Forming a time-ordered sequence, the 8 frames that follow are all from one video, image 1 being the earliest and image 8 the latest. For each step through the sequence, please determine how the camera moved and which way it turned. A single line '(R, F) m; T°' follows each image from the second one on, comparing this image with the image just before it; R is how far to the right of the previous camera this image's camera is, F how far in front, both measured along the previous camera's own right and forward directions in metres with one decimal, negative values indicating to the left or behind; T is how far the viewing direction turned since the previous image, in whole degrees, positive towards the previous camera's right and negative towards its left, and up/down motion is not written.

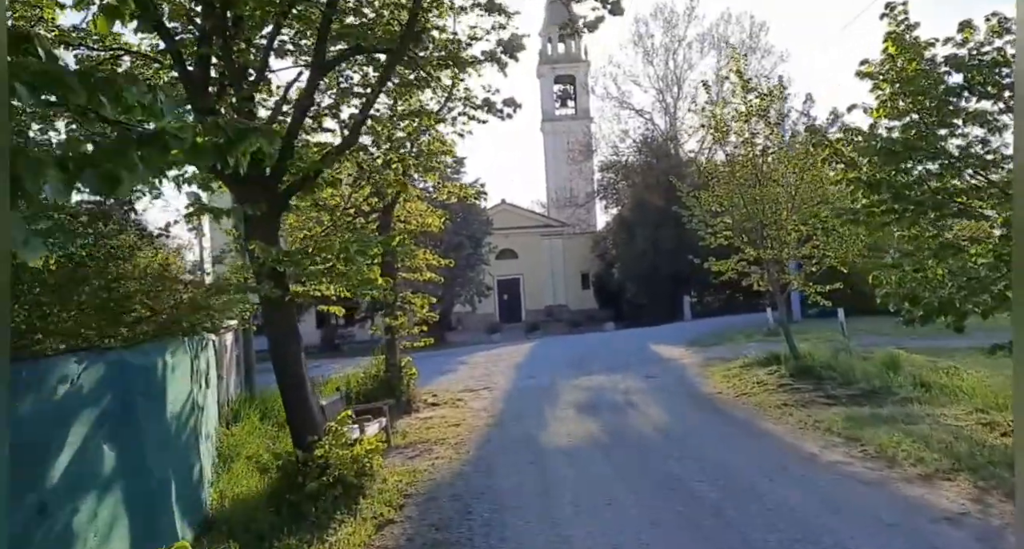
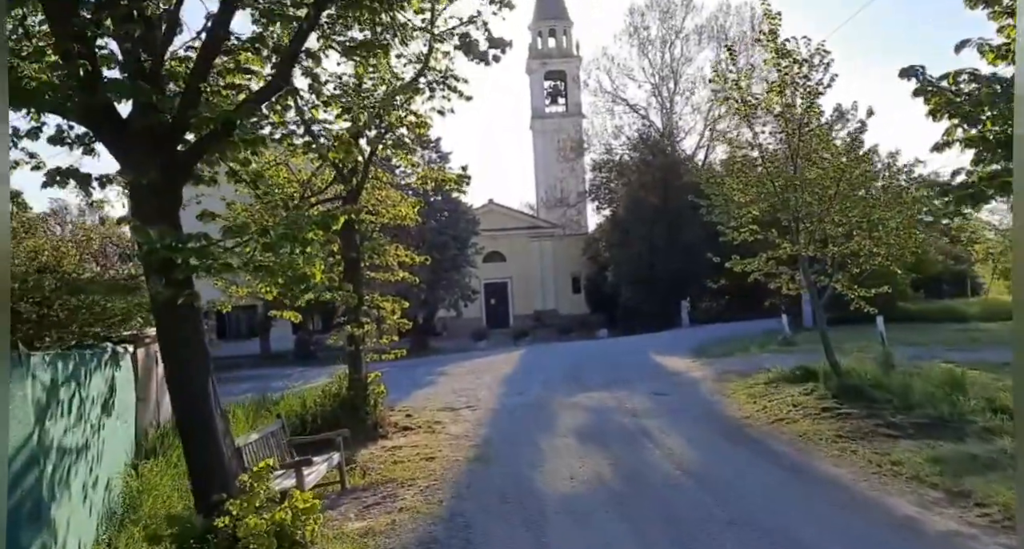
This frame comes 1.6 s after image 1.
(0.0, +2.0) m; +1°
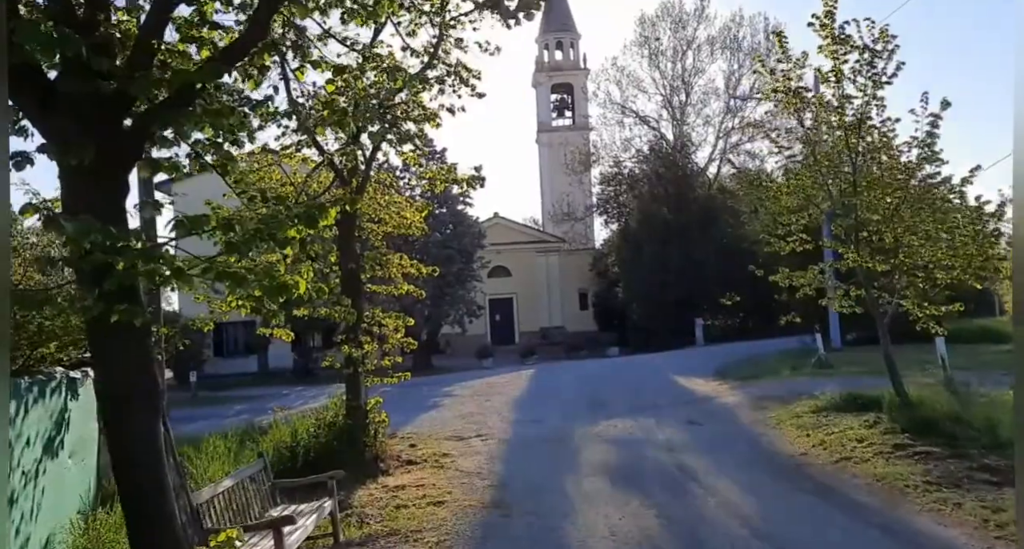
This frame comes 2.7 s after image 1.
(-0.2, +1.2) m; 0°
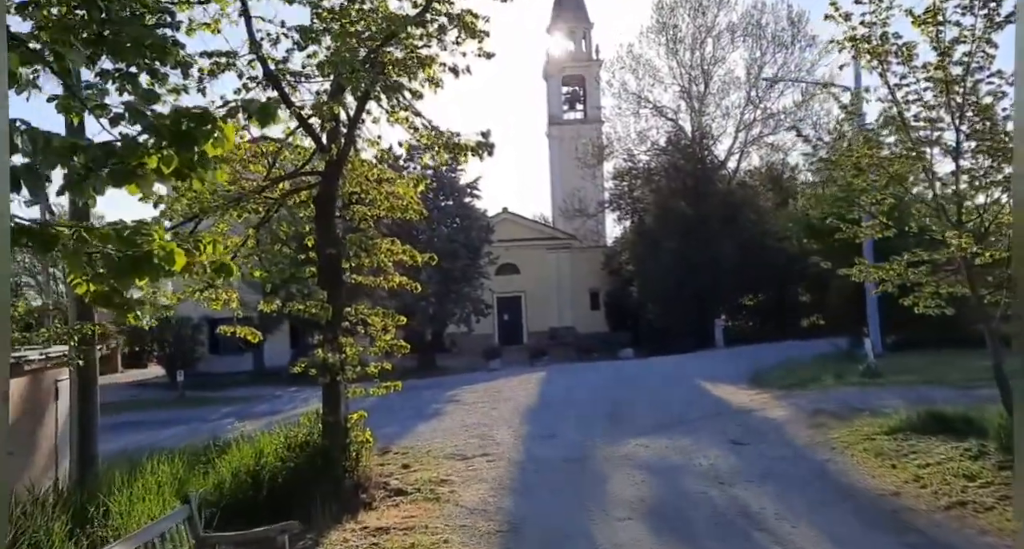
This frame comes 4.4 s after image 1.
(-0.1, +1.8) m; 0°
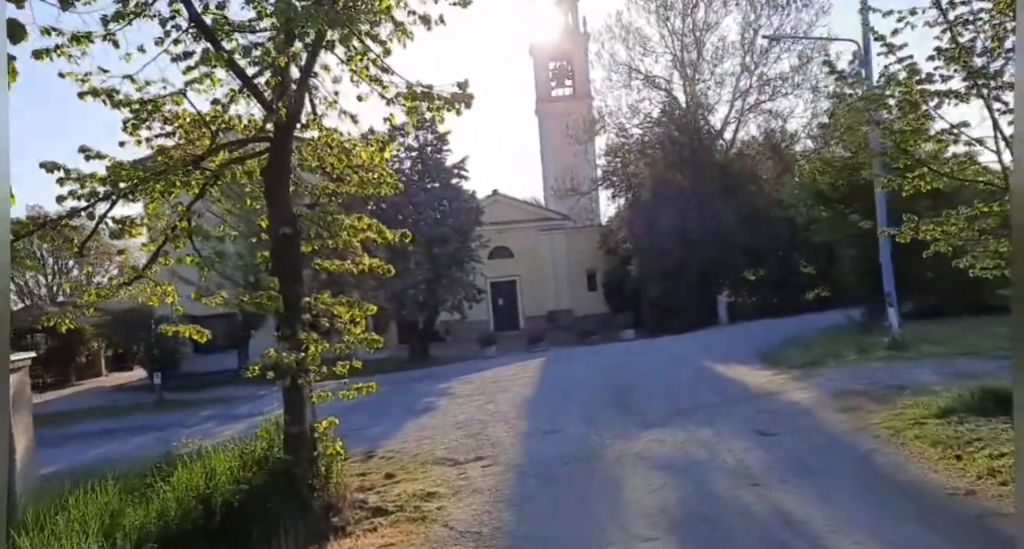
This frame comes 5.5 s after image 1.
(0.0, +1.2) m; 0°
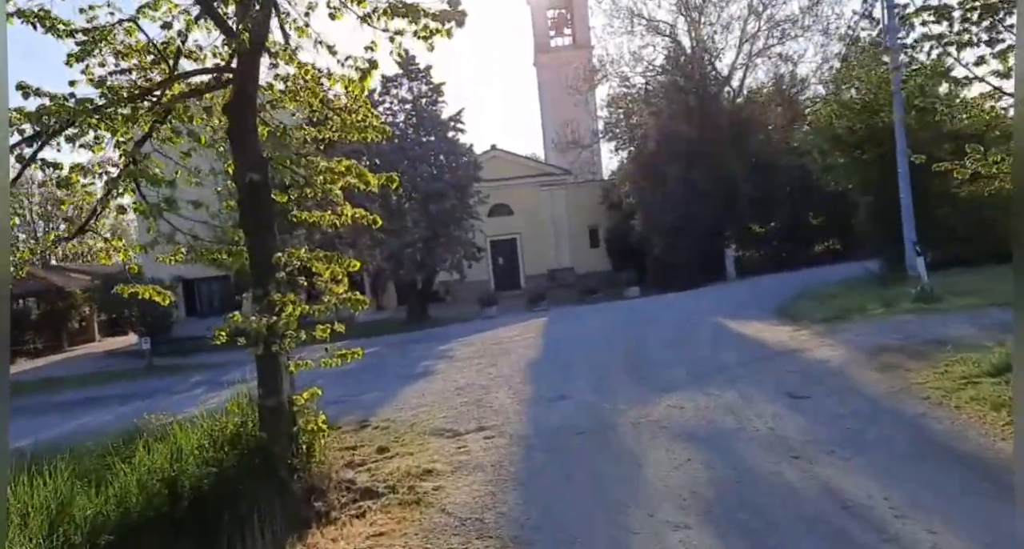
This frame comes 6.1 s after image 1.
(0.0, +0.9) m; 0°
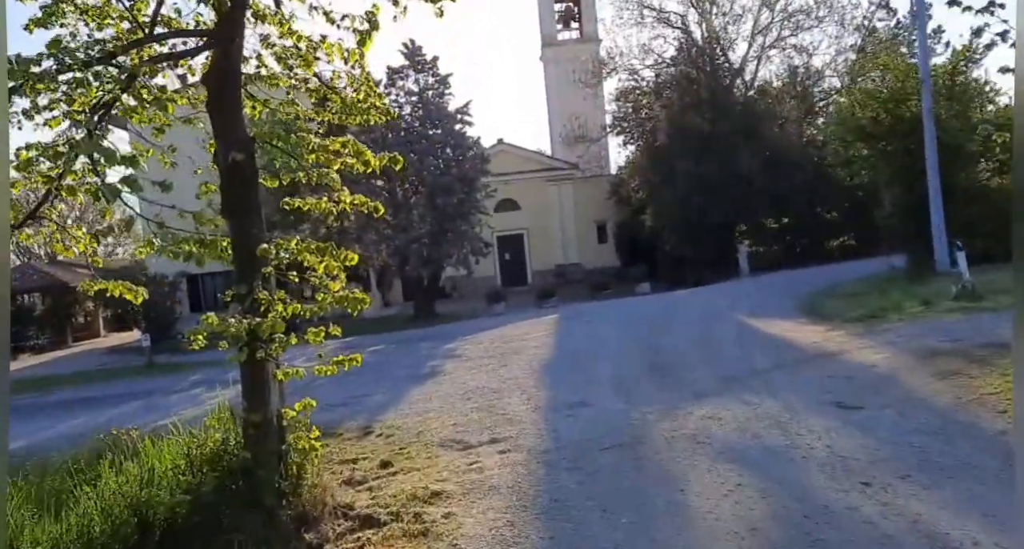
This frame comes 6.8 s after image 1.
(-0.1, +0.8) m; 0°
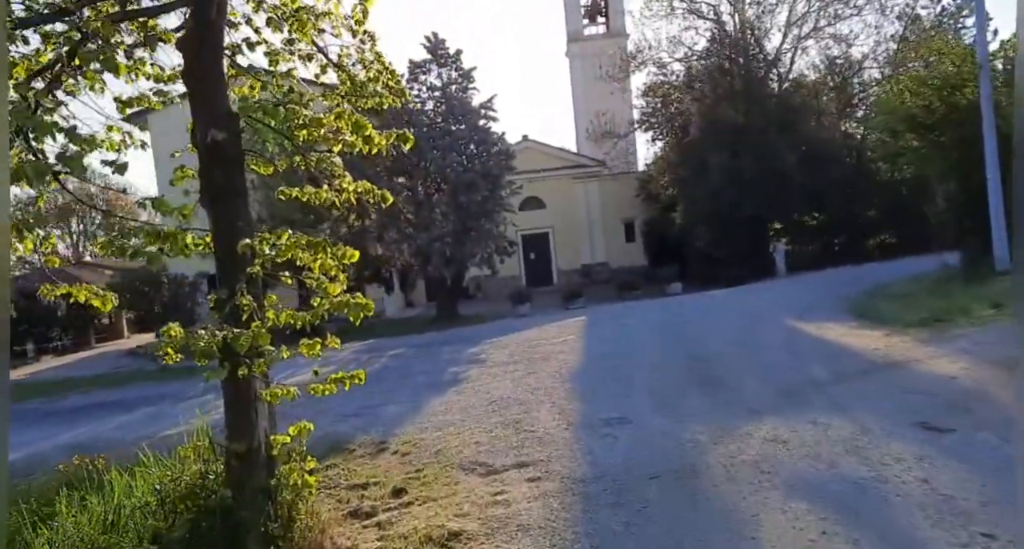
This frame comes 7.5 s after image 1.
(0.0, +0.9) m; -2°
